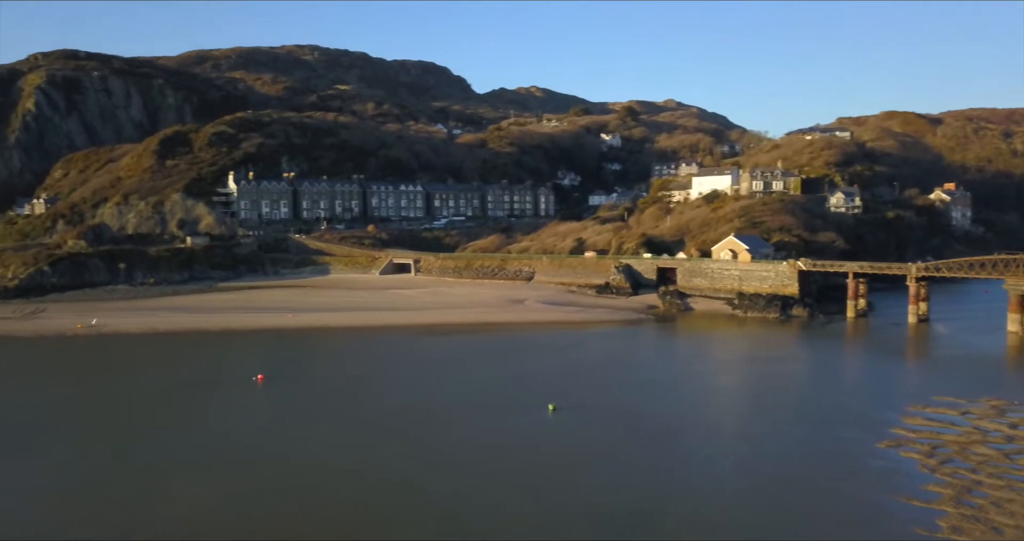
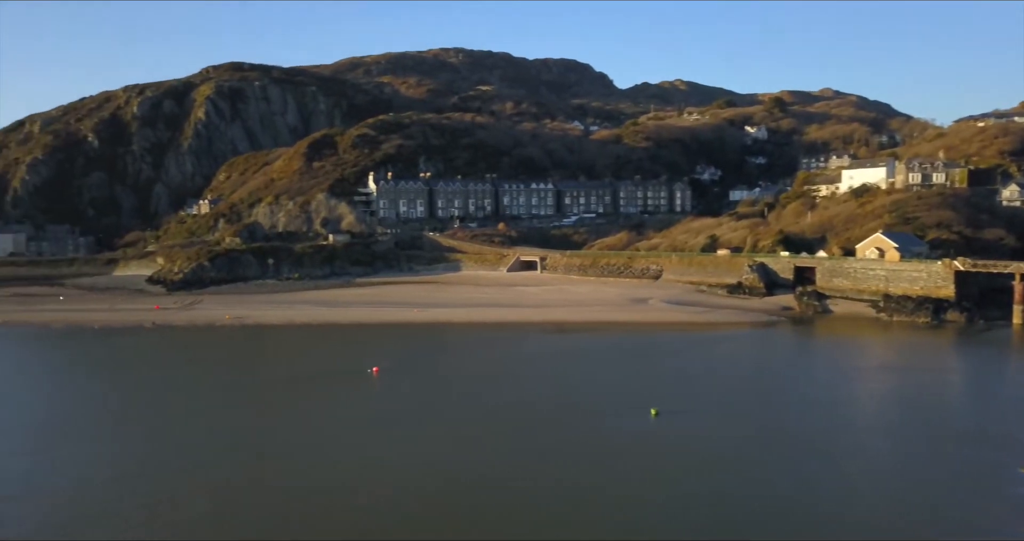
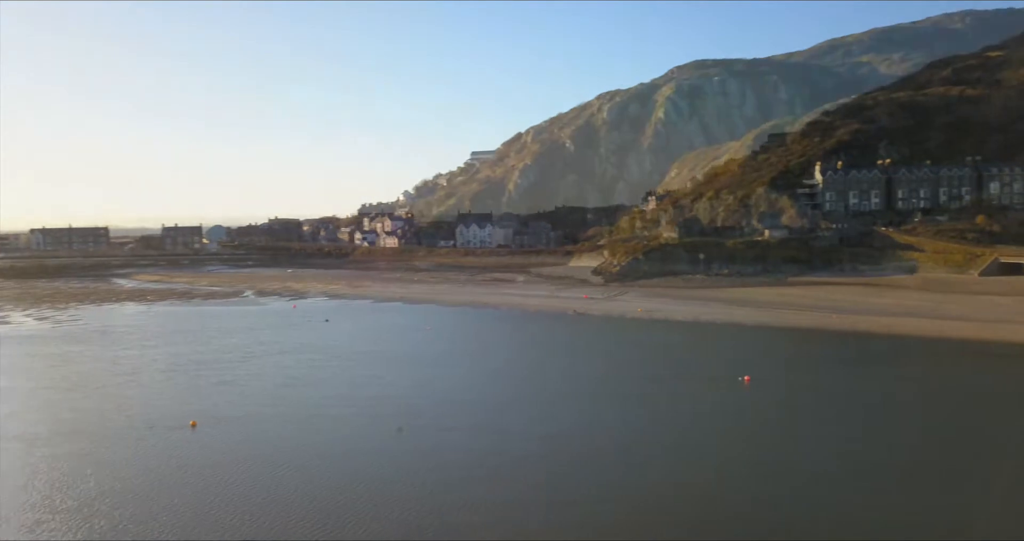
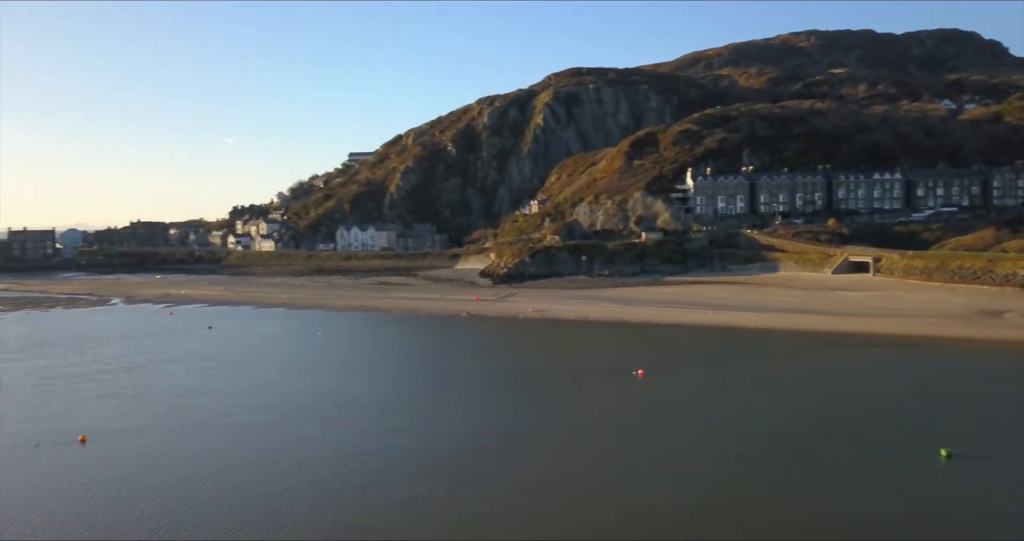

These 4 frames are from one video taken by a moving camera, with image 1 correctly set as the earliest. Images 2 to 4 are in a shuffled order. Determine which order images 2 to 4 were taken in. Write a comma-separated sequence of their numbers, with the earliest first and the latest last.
2, 4, 3
